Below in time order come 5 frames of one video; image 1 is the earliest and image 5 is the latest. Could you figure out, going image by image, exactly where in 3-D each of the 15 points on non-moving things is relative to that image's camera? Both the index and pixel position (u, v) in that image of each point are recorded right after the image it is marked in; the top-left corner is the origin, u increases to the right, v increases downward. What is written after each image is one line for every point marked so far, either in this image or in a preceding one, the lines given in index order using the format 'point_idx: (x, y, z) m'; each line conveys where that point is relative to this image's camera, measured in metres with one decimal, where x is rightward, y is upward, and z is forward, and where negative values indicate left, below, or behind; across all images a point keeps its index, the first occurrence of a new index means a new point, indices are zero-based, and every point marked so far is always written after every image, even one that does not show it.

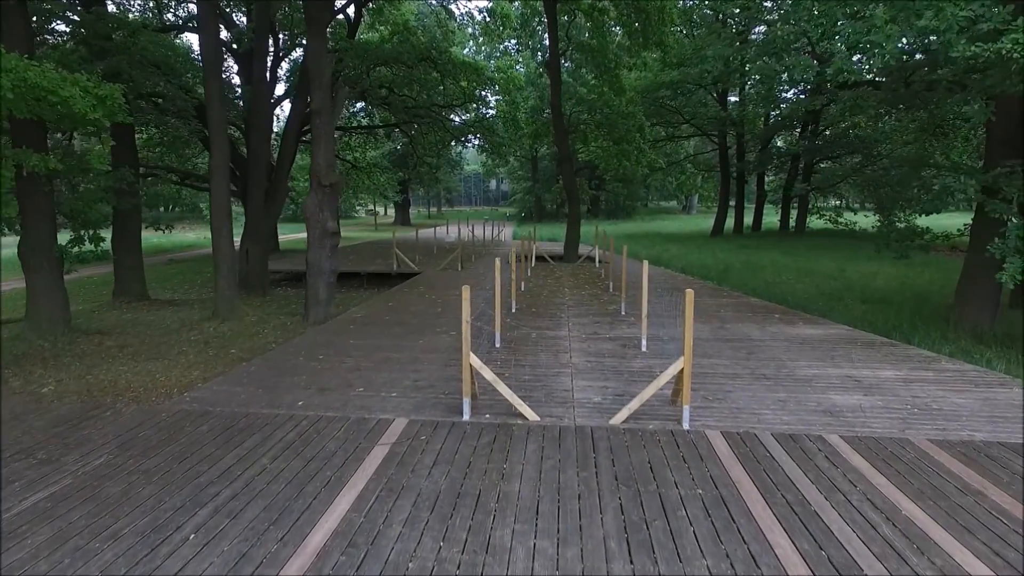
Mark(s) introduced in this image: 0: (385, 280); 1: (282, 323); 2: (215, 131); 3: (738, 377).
0: (-2.9, +0.2, +14.0) m
1: (-3.4, -0.5, +9.0) m
2: (-4.2, +2.2, +8.8) m
3: (+2.0, -0.8, +5.4) m
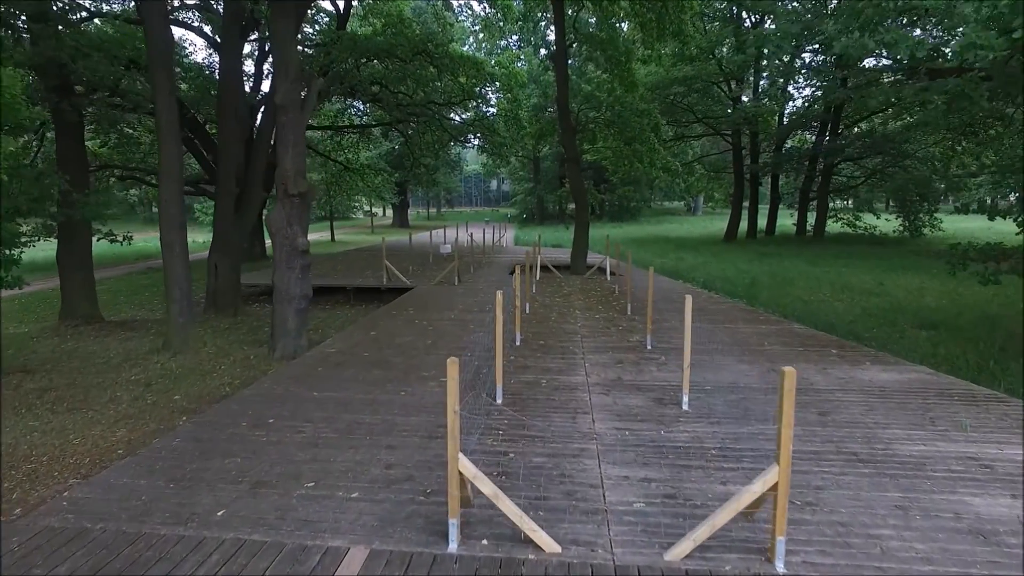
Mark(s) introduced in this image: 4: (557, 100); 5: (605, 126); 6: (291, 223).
0: (-2.8, -0.2, +12.6) m
1: (-3.3, -0.9, +7.7) m
2: (-4.2, +1.9, +7.4) m
3: (+2.0, -1.1, +4.0) m
4: (+1.0, +4.3, +14.1) m
5: (+2.4, +4.3, +16.3) m
6: (-2.6, +0.8, +7.3) m
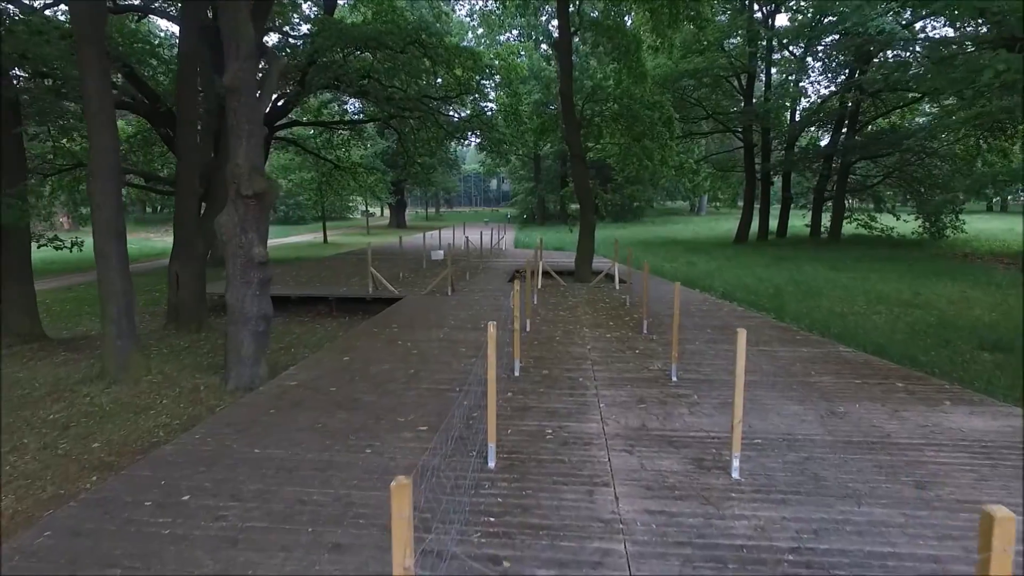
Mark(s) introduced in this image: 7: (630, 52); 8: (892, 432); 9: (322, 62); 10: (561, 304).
0: (-2.9, -0.3, +11.5) m
1: (-3.3, -1.0, +6.5) m
2: (-4.2, +1.7, +6.2) m
3: (+2.0, -1.3, +2.8) m
4: (+1.0, +4.1, +12.9) m
5: (+2.4, +4.1, +15.1) m
6: (-2.6, +0.6, +6.1) m
7: (+2.7, +5.4, +14.1) m
8: (+2.8, -1.1, +4.5) m
9: (-4.7, +5.5, +15.1) m
10: (+0.8, -0.3, +10.1) m
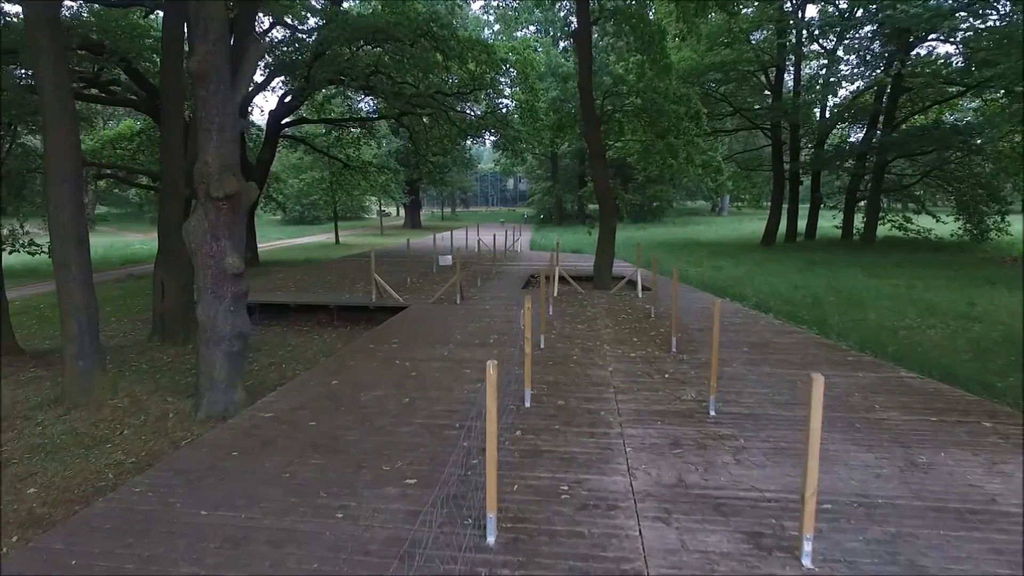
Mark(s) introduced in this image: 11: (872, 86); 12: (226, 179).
0: (-2.6, -0.5, +10.7) m
1: (-3.2, -1.2, +5.7) m
2: (-4.1, +1.6, +5.5) m
3: (+2.0, -1.4, +1.9) m
4: (+1.3, +3.9, +12.0) m
5: (+2.8, +4.0, +14.1) m
6: (-2.6, +0.5, +5.4) m
7: (+3.0, +5.3, +13.2) m
8: (+2.8, -1.2, +3.6) m
9: (-4.3, +5.4, +14.4) m
10: (+1.0, -0.4, +9.2) m
11: (+11.4, +6.4, +19.6) m
12: (-2.4, +0.9, +5.3) m
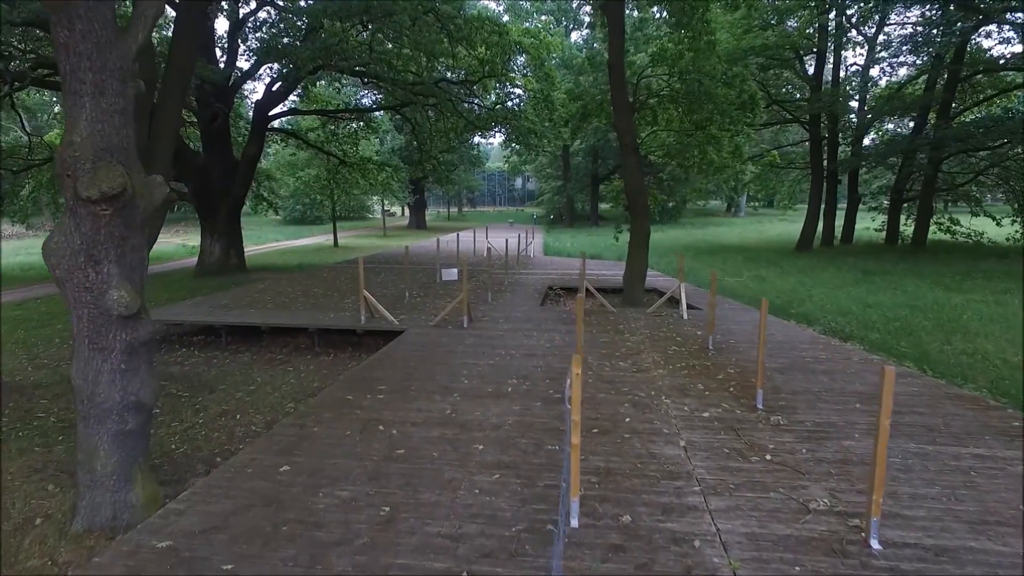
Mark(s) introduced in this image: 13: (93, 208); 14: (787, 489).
0: (-2.4, -0.7, +8.8) m
1: (-3.0, -1.4, +3.8) m
2: (-3.9, +1.3, +3.6) m
3: (+2.2, -1.7, 0.0) m
4: (+1.6, +3.7, +10.1) m
5: (+3.1, +3.7, +12.2) m
6: (-2.3, +0.2, +3.5) m
7: (+3.3, +5.0, +11.3) m
8: (+3.0, -1.5, +1.7) m
9: (-4.0, +5.2, +12.5) m
10: (+1.2, -0.7, +7.3) m
11: (+11.8, +6.1, +17.6) m
12: (-2.2, +0.7, +3.4) m
13: (-2.3, +0.5, +3.4) m
14: (+1.7, -1.2, +3.7) m
